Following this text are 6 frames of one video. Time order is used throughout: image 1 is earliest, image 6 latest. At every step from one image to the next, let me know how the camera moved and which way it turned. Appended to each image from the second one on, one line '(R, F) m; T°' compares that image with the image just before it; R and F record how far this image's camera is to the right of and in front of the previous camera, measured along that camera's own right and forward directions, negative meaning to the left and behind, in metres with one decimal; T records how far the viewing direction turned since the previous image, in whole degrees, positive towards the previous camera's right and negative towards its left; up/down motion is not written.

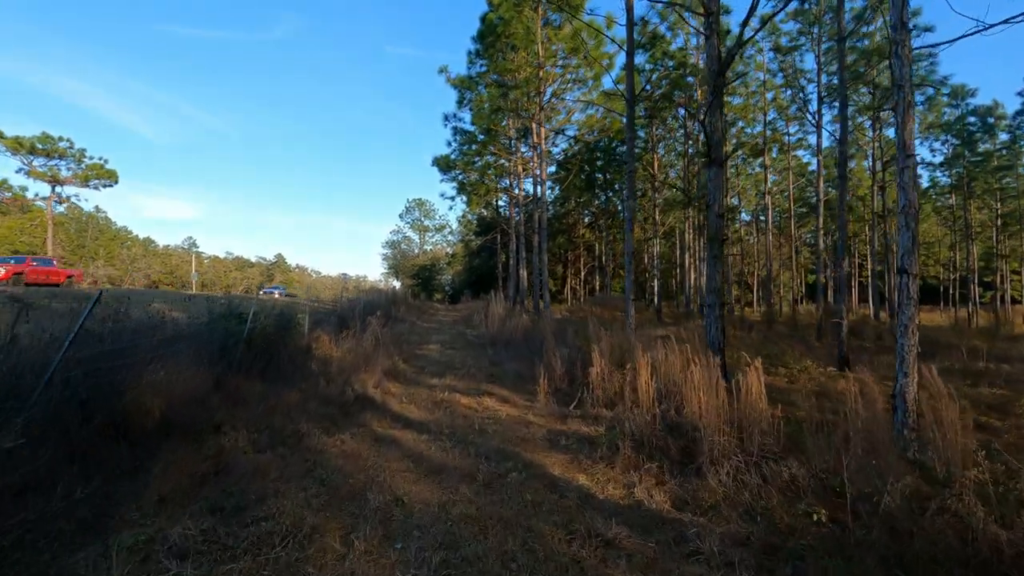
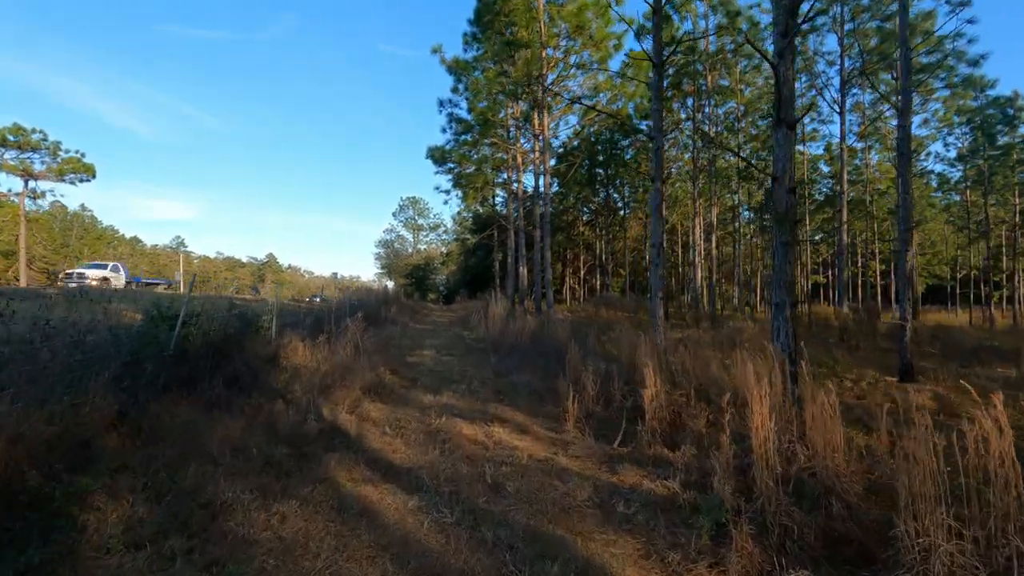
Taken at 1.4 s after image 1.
(-0.2, +1.7) m; +1°
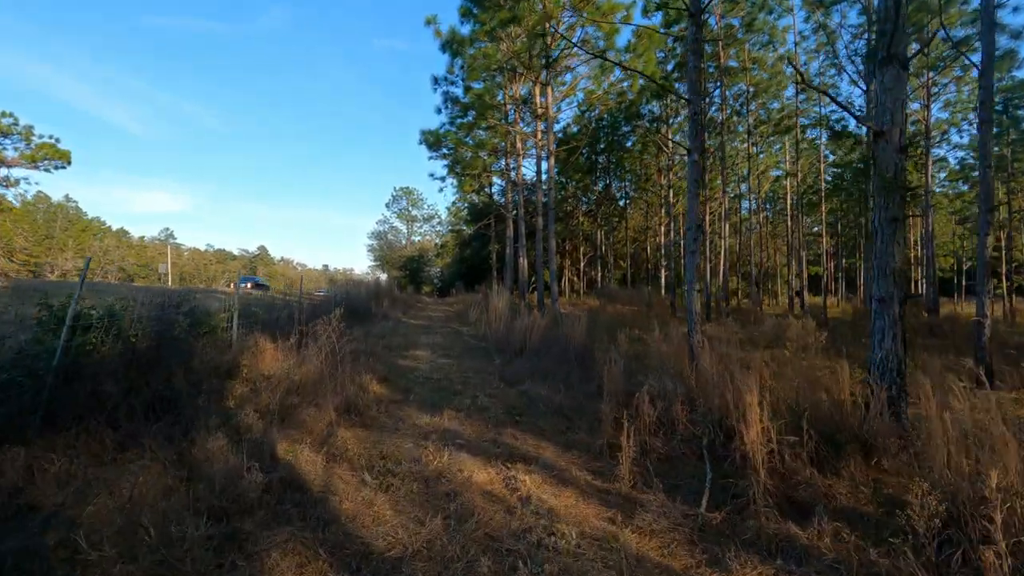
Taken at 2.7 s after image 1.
(-0.3, +1.5) m; +1°
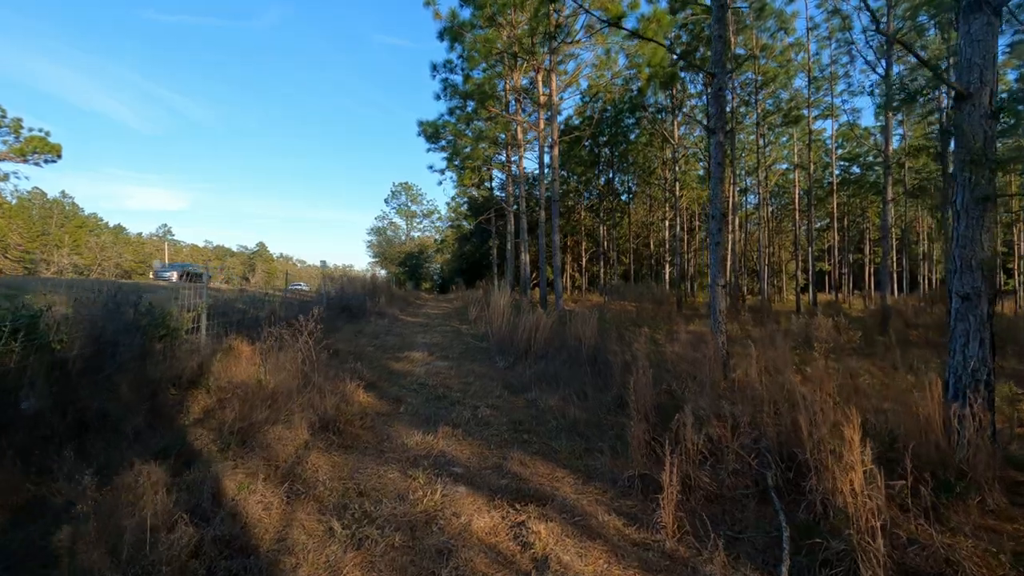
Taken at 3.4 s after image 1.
(-0.1, +0.8) m; 0°
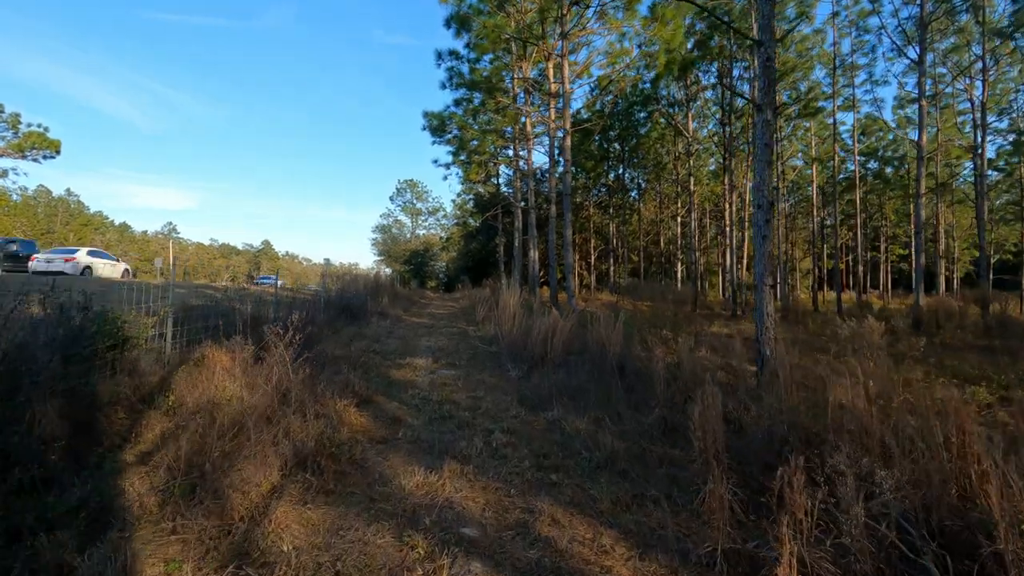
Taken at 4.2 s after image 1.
(-0.1, +1.0) m; -1°
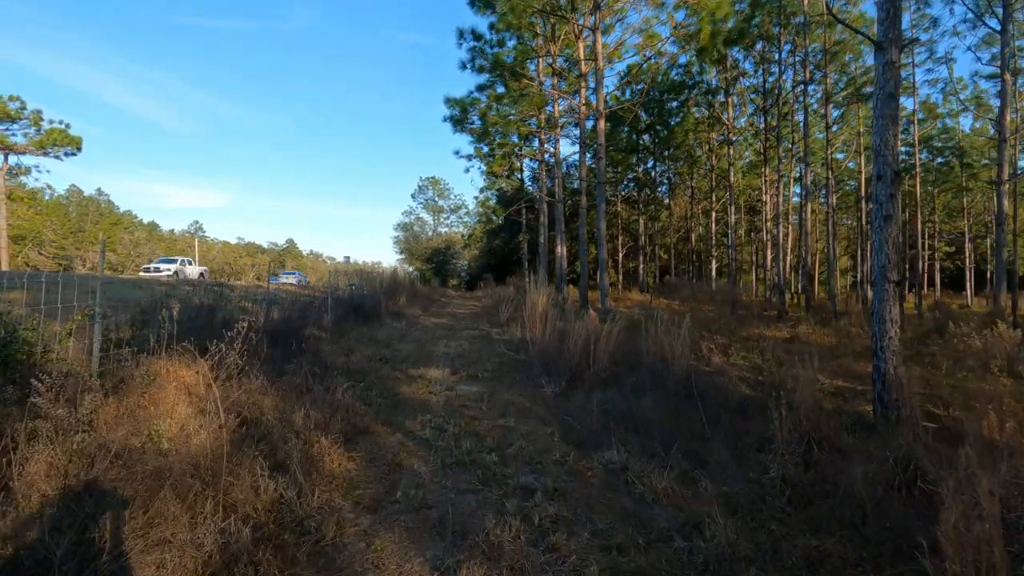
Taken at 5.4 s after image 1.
(-0.2, +1.5) m; -2°
